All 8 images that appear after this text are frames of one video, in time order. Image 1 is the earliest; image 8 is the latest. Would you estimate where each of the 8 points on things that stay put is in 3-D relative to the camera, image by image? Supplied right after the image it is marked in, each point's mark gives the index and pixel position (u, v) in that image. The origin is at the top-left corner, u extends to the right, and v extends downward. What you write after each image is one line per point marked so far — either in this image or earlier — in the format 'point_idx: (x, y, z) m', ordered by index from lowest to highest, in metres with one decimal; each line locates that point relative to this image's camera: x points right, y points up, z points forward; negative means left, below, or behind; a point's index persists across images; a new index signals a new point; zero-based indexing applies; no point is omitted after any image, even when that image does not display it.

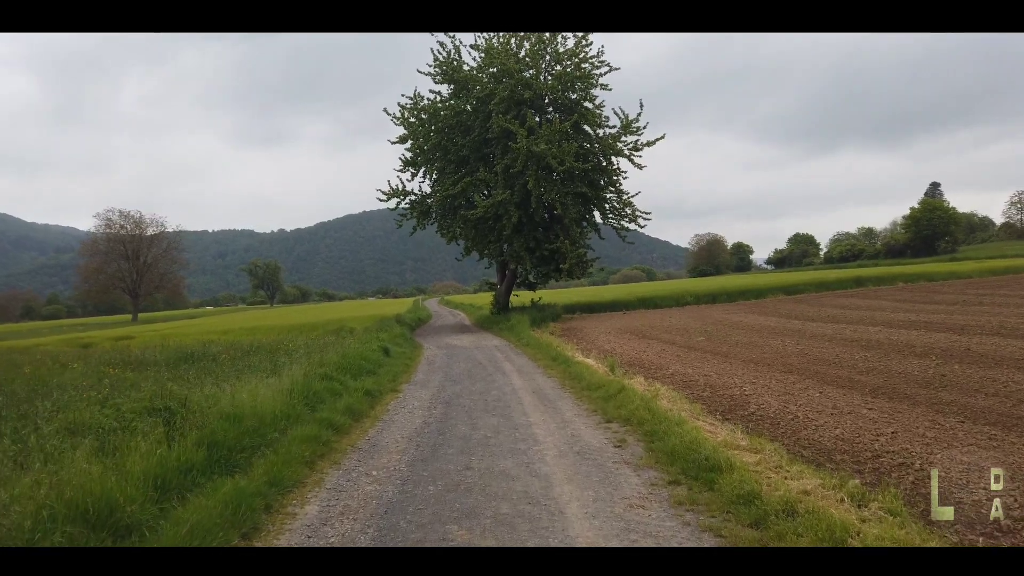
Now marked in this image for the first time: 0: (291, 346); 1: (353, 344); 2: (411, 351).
0: (-7.0, -1.9, +16.6) m
1: (-5.0, -1.7, +16.5) m
2: (-3.6, -2.3, +19.0) m
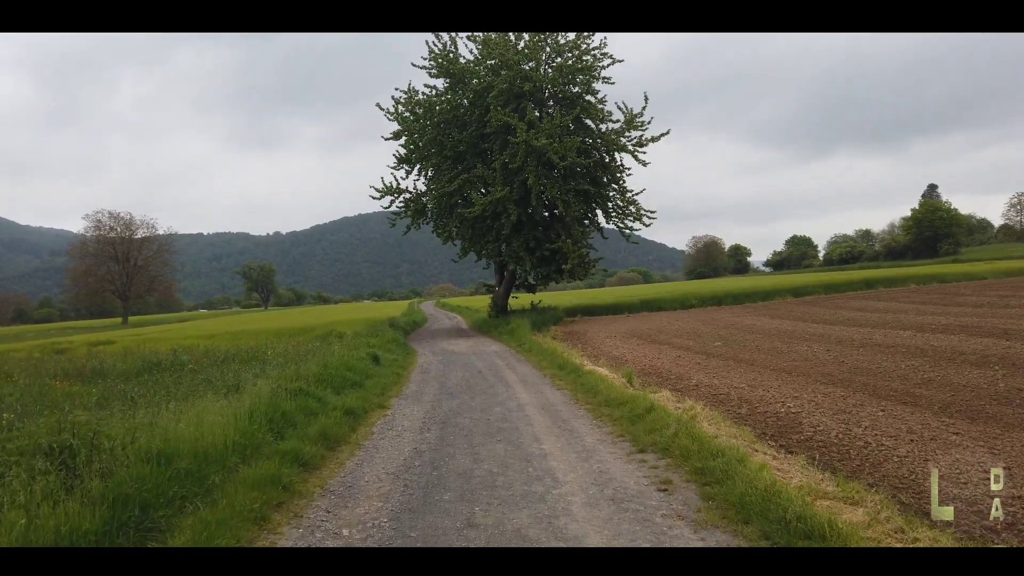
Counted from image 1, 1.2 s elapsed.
0: (-7.0, -1.9, +15.0) m
1: (-4.9, -1.8, +15.0) m
2: (-3.5, -2.4, +17.5) m
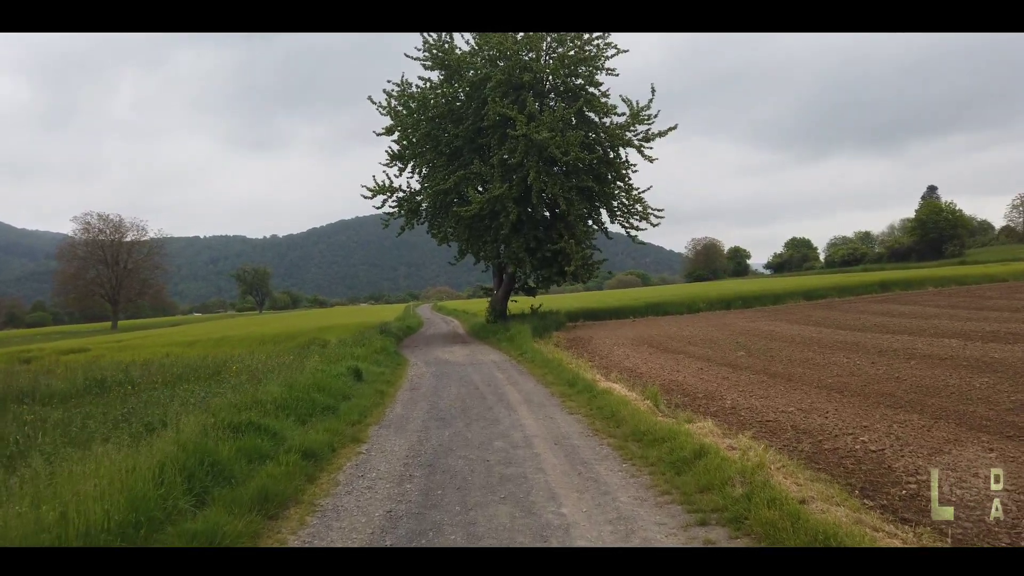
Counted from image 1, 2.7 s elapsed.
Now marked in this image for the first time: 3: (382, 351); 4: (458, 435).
0: (-6.9, -2.0, +13.1) m
1: (-4.9, -1.9, +13.0) m
2: (-3.5, -2.5, +15.6) m
3: (-4.6, -2.3, +19.0) m
4: (-0.9, -2.4, +8.7) m
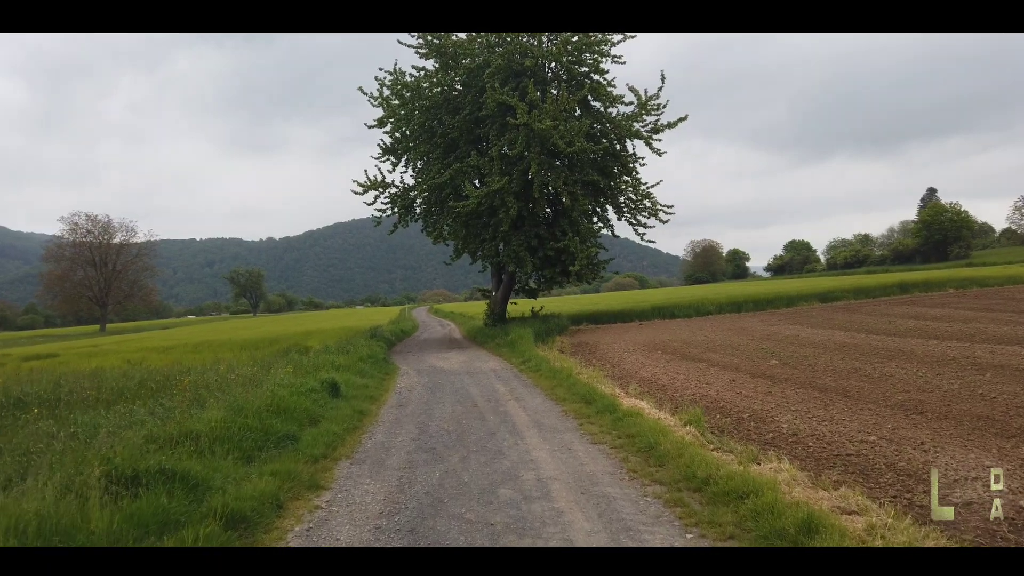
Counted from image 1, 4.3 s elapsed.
0: (-6.8, -2.0, +11.1) m
1: (-4.8, -1.9, +11.0) m
2: (-3.4, -2.5, +13.5) m
3: (-4.6, -2.3, +17.0) m
4: (-0.8, -2.3, +6.6) m
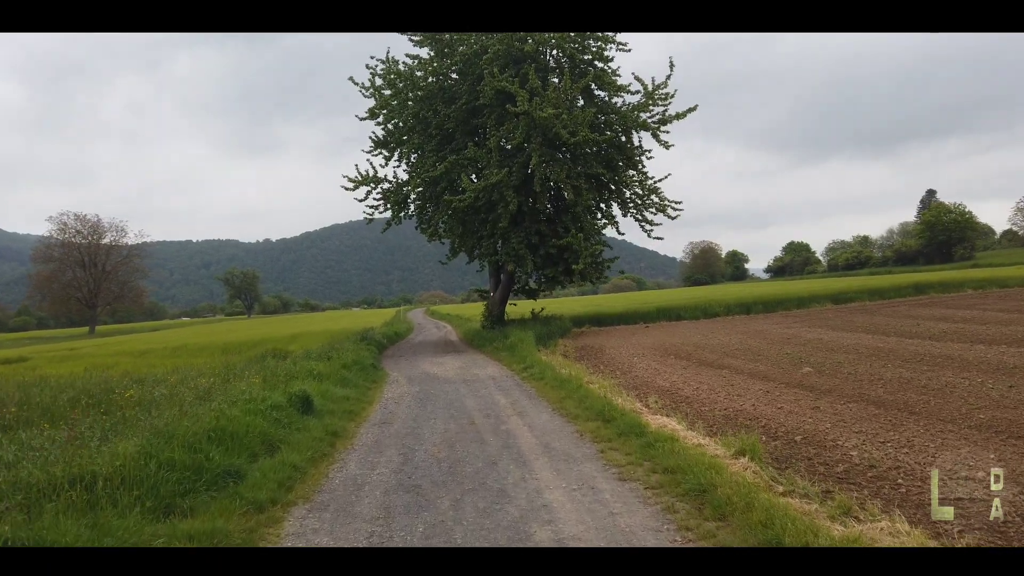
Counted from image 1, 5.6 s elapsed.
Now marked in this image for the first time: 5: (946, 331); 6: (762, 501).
0: (-6.7, -1.9, +9.3) m
1: (-4.7, -1.8, +9.3) m
2: (-3.3, -2.5, +11.8) m
3: (-4.5, -2.2, +15.3) m
4: (-0.7, -2.3, +5.0) m
5: (+16.0, -1.5, +19.4) m
6: (+2.3, -2.0, +5.1) m
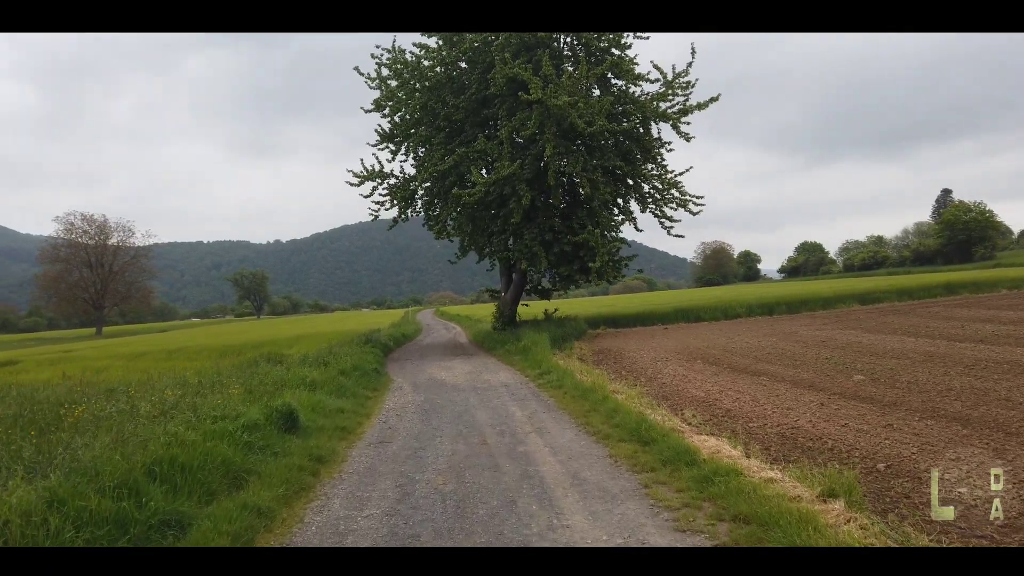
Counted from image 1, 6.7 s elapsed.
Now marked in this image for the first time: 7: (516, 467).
0: (-6.5, -1.9, +8.1) m
1: (-4.4, -1.7, +8.0) m
2: (-3.0, -2.4, +10.5) m
3: (-4.2, -2.2, +13.9) m
4: (-0.5, -2.2, +3.6) m
5: (+16.5, -1.5, +17.8) m
6: (+2.6, -1.9, +3.7) m
7: (+0.1, -2.3, +6.9) m
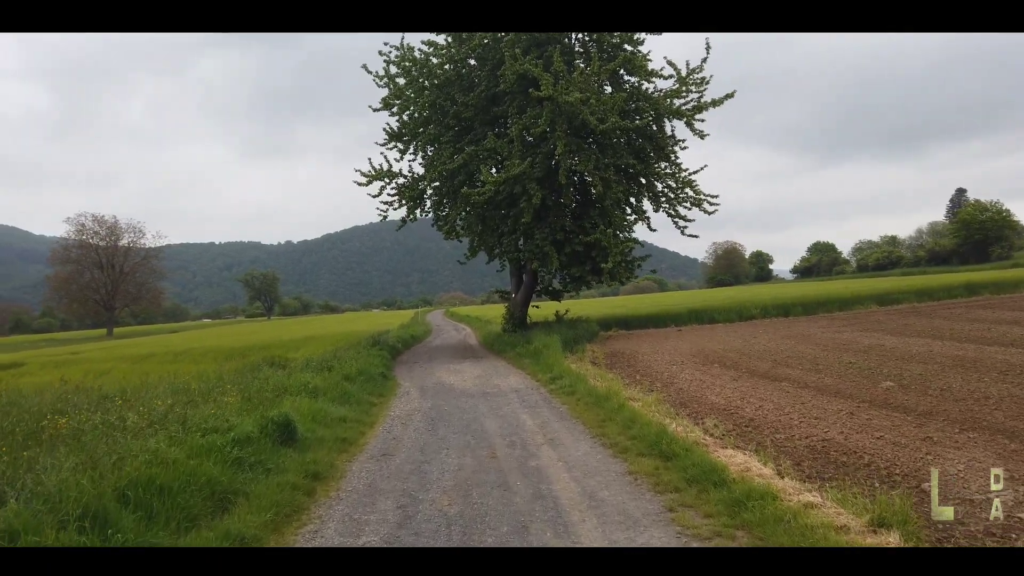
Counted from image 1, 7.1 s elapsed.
0: (-6.3, -1.9, +7.7) m
1: (-4.3, -1.8, +7.5) m
2: (-2.8, -2.5, +10.0) m
3: (-3.9, -2.3, +13.5) m
4: (-0.4, -2.3, +3.1) m
5: (+16.8, -1.5, +17.0) m
6: (+2.6, -2.0, +3.1) m
7: (+0.2, -2.3, +6.4) m
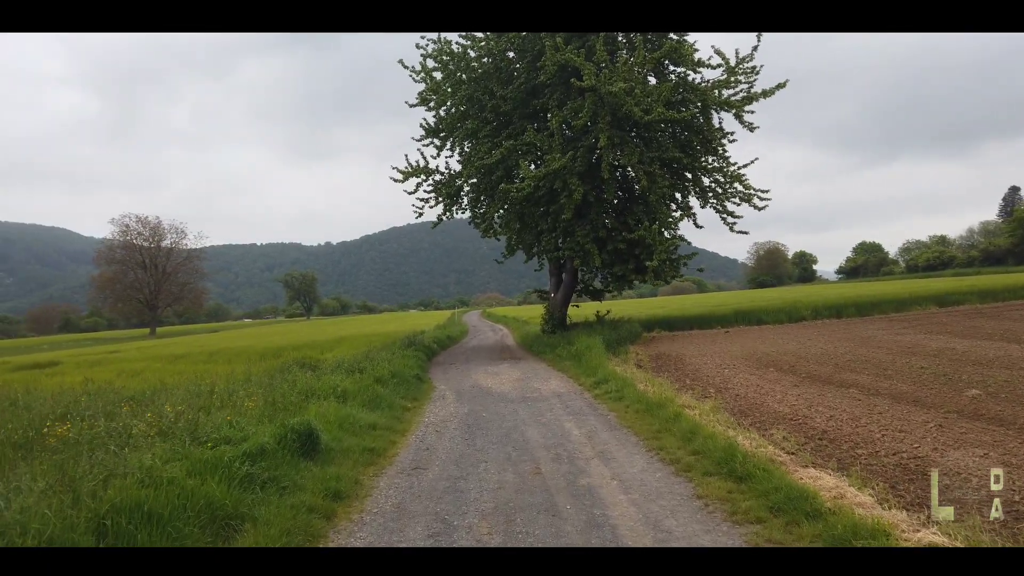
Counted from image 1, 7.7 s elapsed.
0: (-5.7, -1.9, +7.2) m
1: (-3.7, -1.7, +7.0) m
2: (-2.1, -2.4, +9.3) m
3: (-2.9, -2.2, +12.9) m
4: (-0.1, -2.2, +2.3) m
5: (+18.0, -1.4, +15.1) m
6: (+2.9, -1.9, +2.1) m
7: (+0.7, -2.3, +5.5) m
